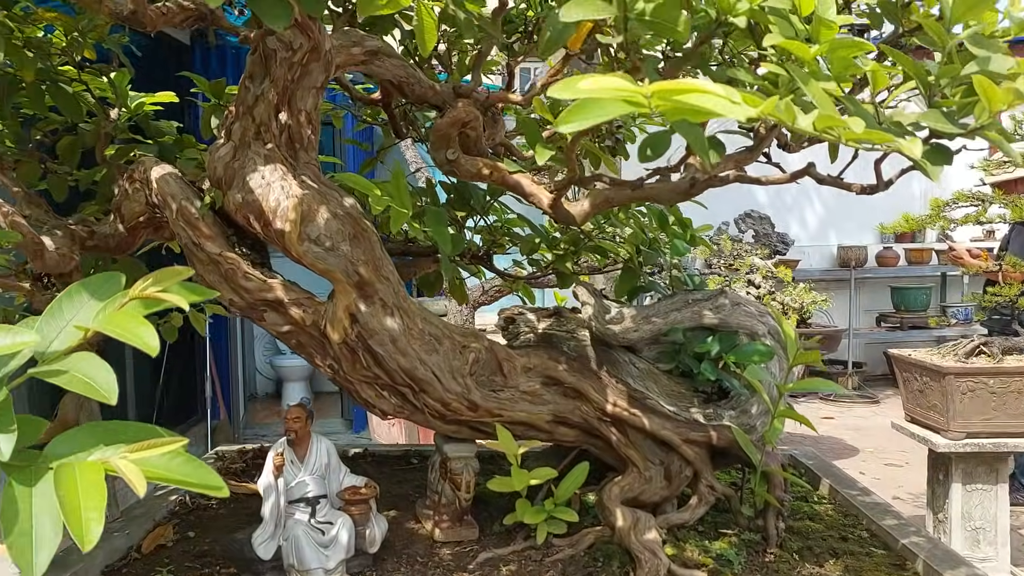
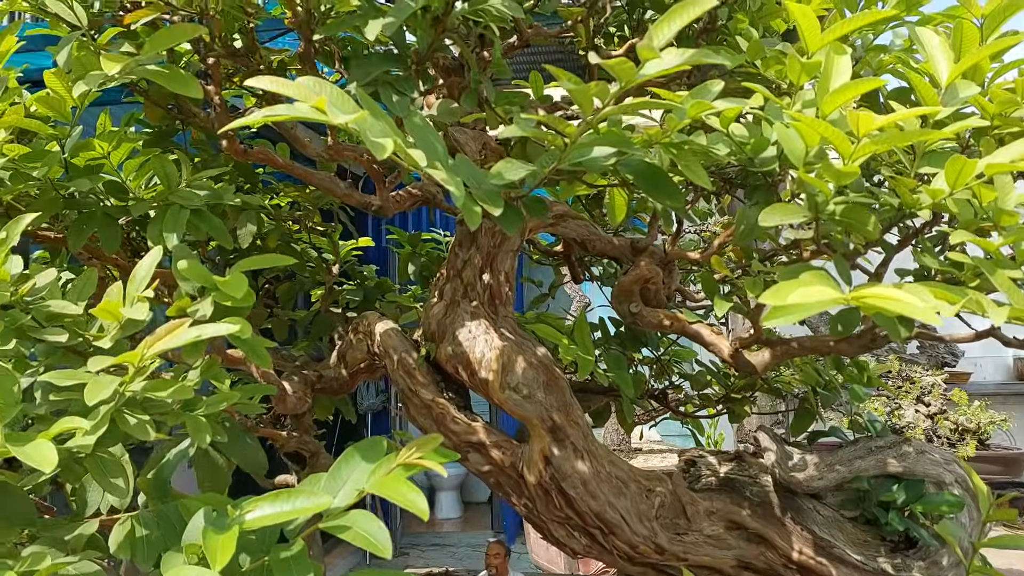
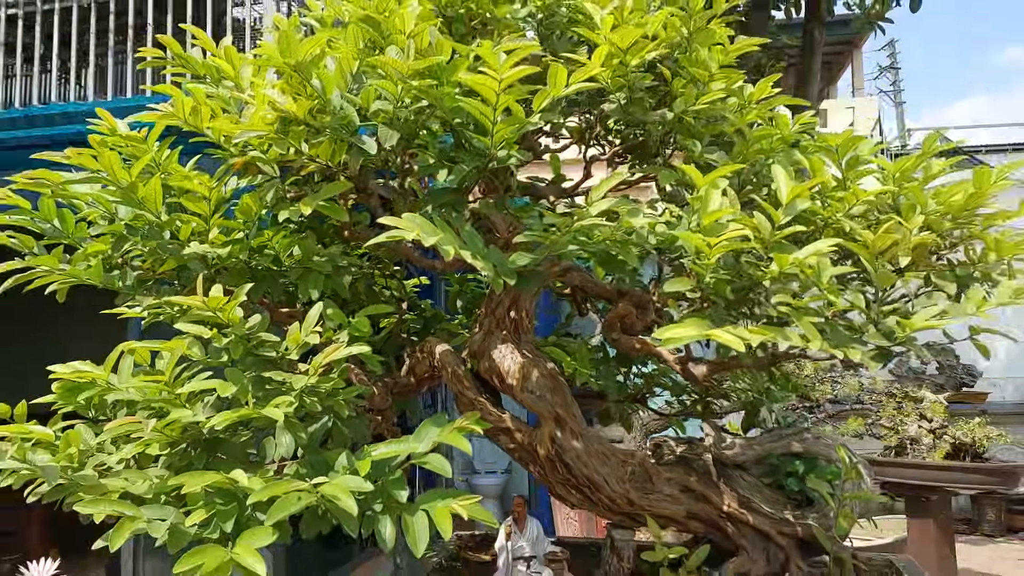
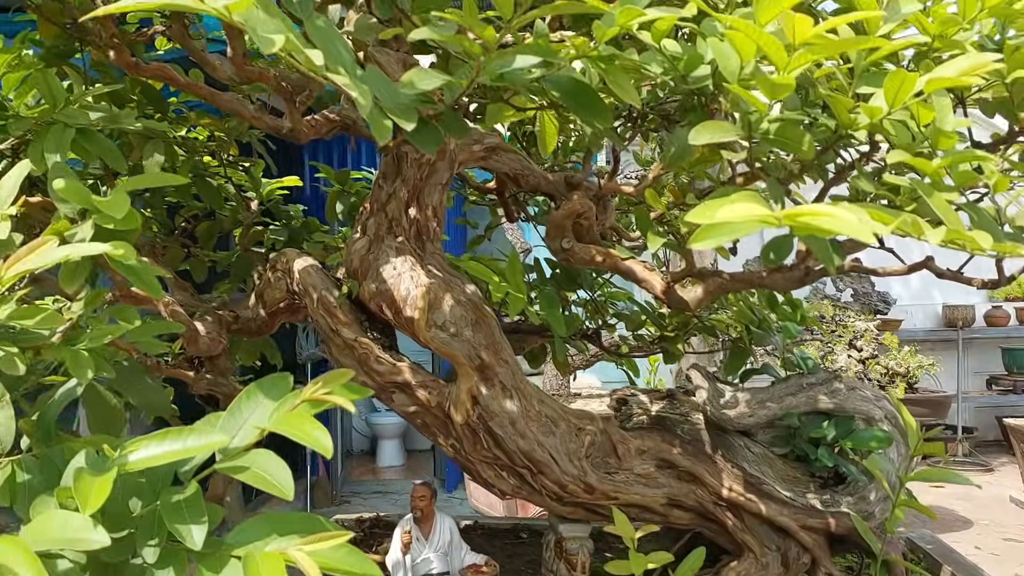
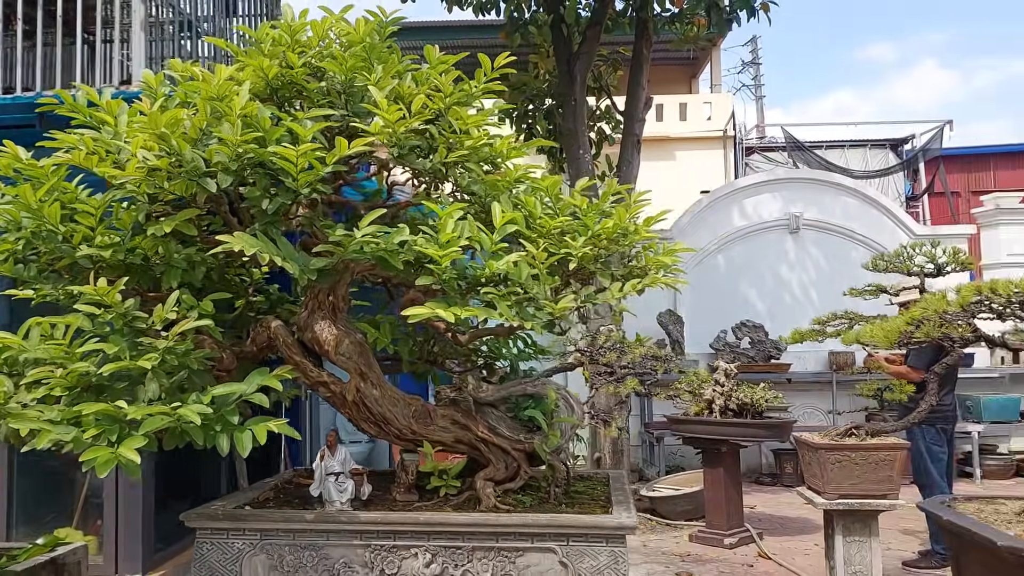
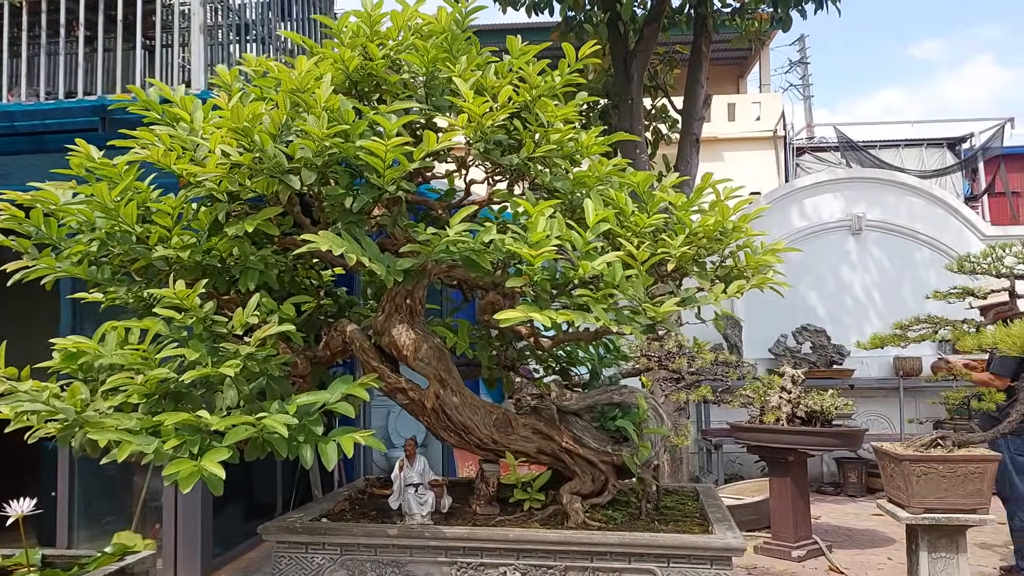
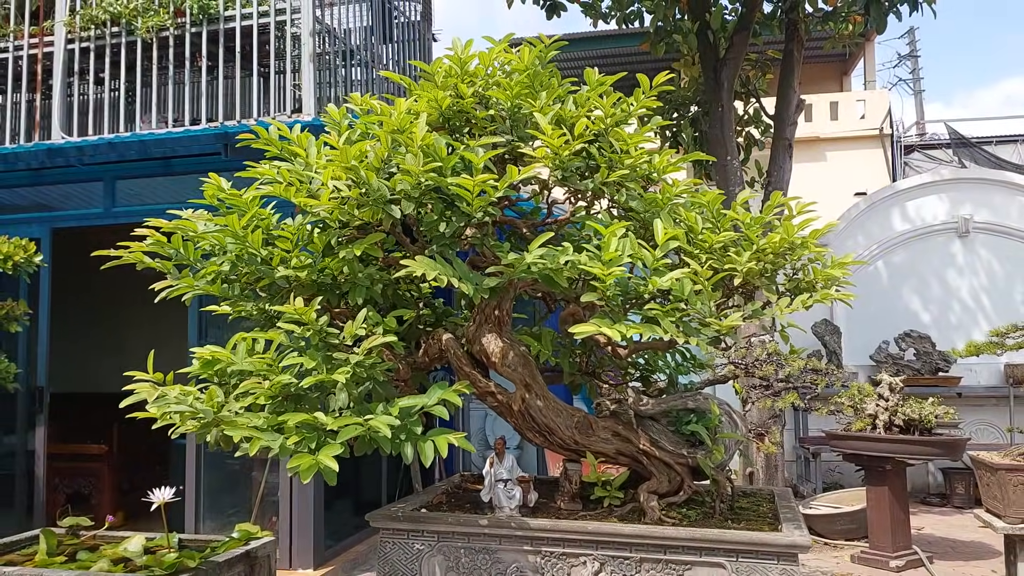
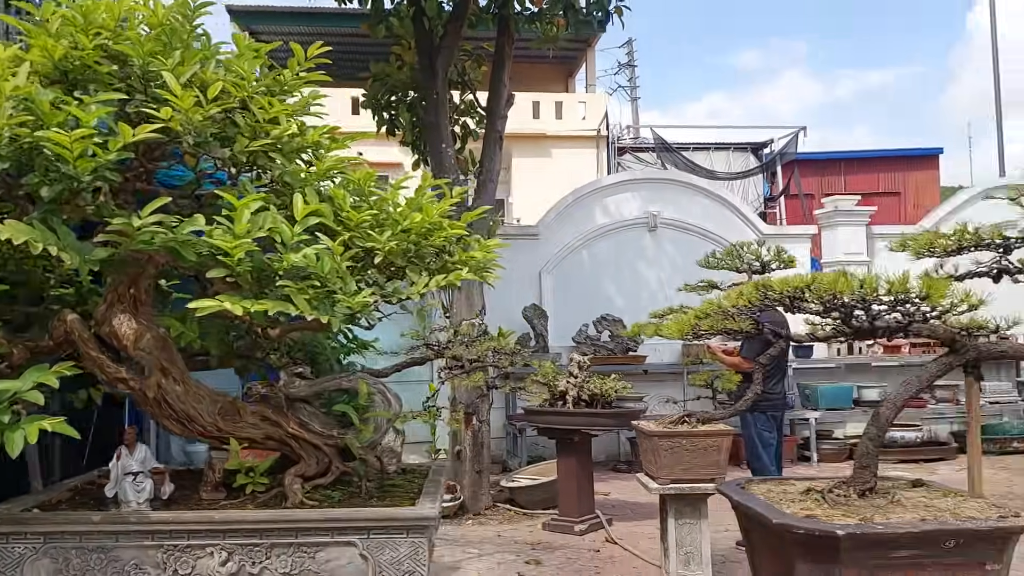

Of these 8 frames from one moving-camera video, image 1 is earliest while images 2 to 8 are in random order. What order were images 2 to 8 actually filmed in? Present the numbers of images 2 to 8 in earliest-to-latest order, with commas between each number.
4, 2, 3, 7, 6, 5, 8
